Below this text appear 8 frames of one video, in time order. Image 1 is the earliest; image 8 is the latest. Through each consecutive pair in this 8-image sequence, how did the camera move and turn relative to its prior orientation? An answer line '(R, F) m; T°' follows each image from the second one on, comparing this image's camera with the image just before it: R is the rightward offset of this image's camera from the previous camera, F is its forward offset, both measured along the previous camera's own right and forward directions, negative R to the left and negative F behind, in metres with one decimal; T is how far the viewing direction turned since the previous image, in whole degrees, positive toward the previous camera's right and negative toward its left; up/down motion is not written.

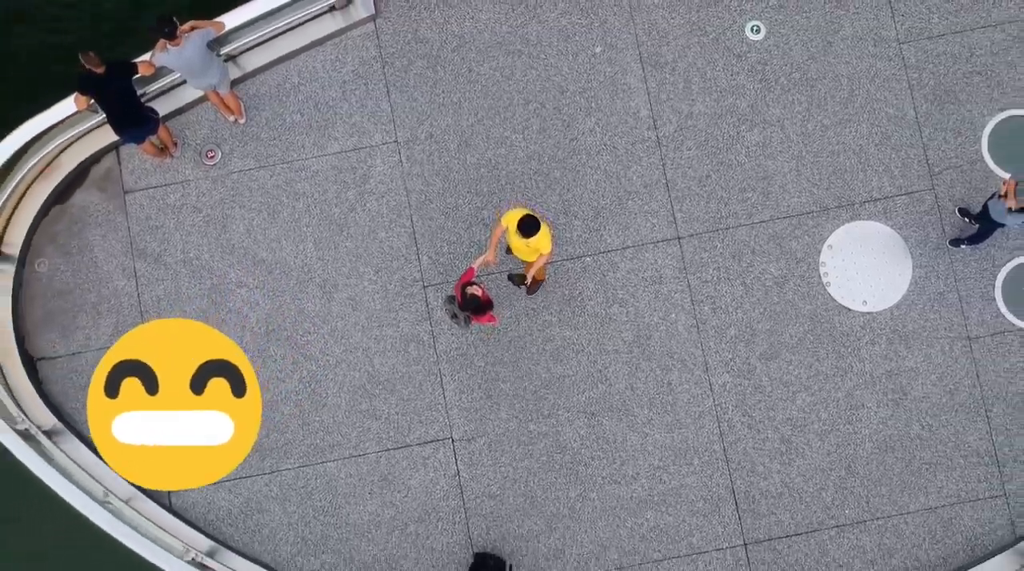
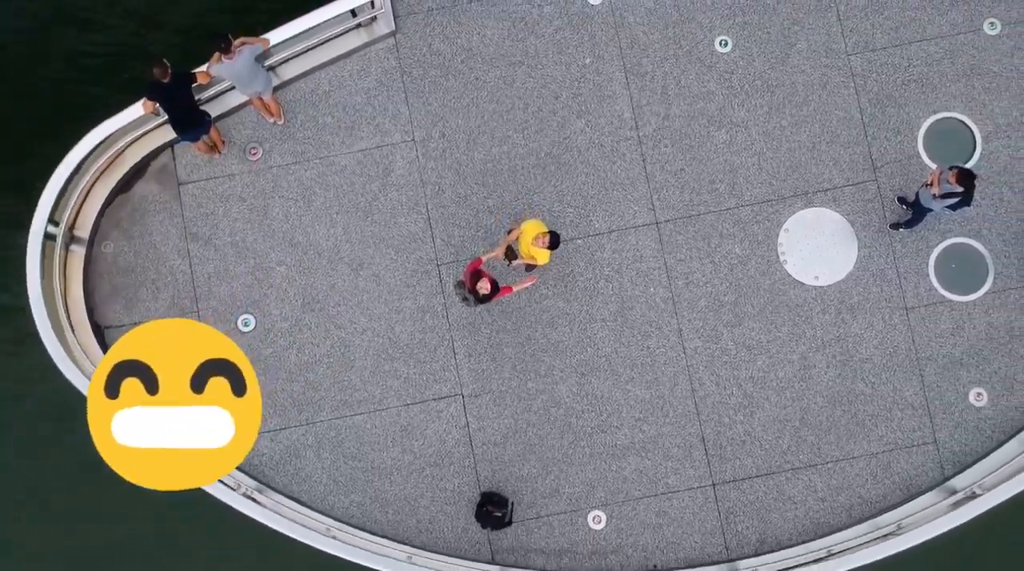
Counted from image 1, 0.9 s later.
(0.0, -1.4) m; 0°
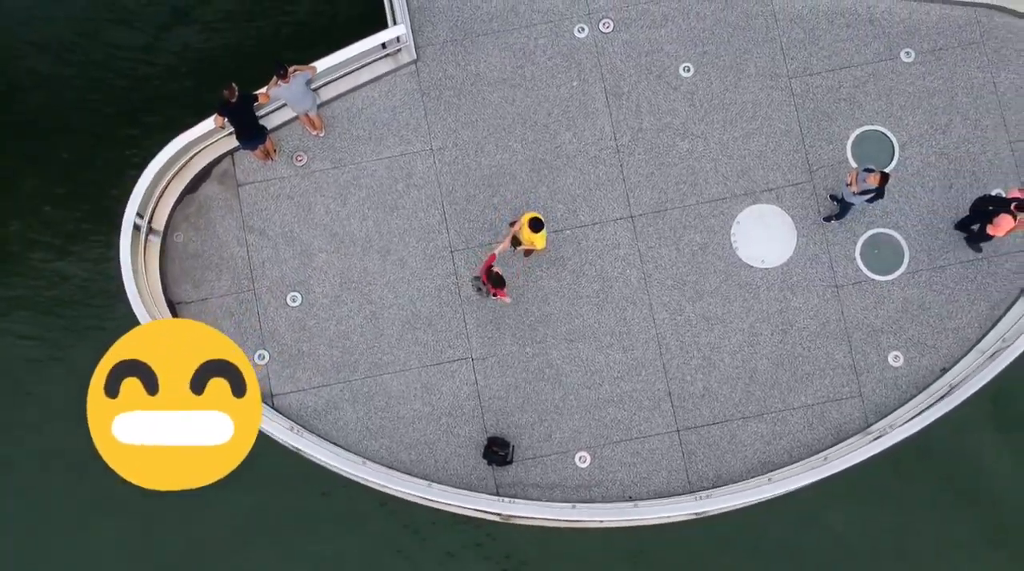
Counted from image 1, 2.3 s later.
(0.0, -2.1) m; 0°
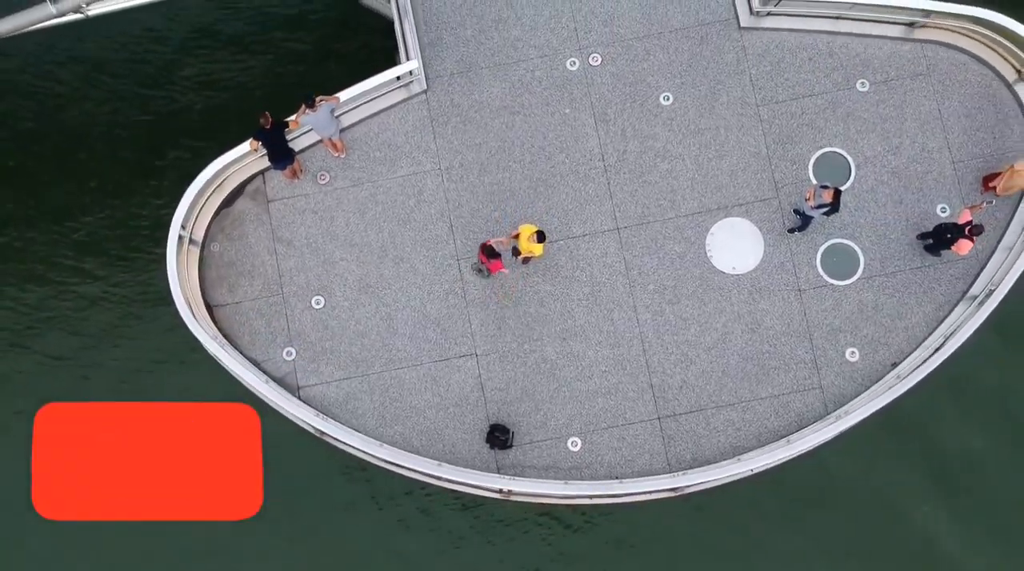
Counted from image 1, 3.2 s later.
(0.0, -1.5) m; 0°
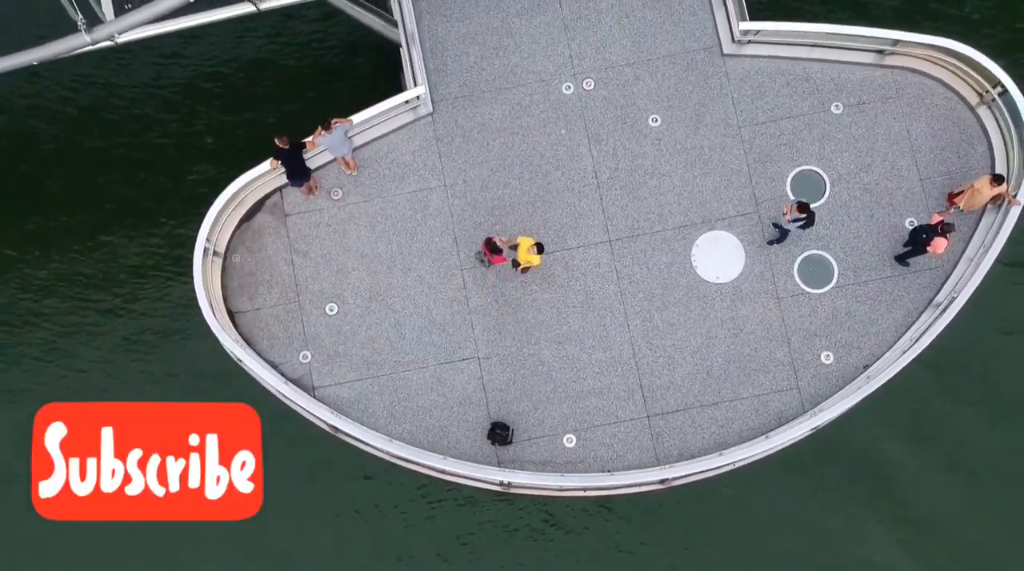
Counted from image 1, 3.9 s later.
(0.0, -1.1) m; 0°
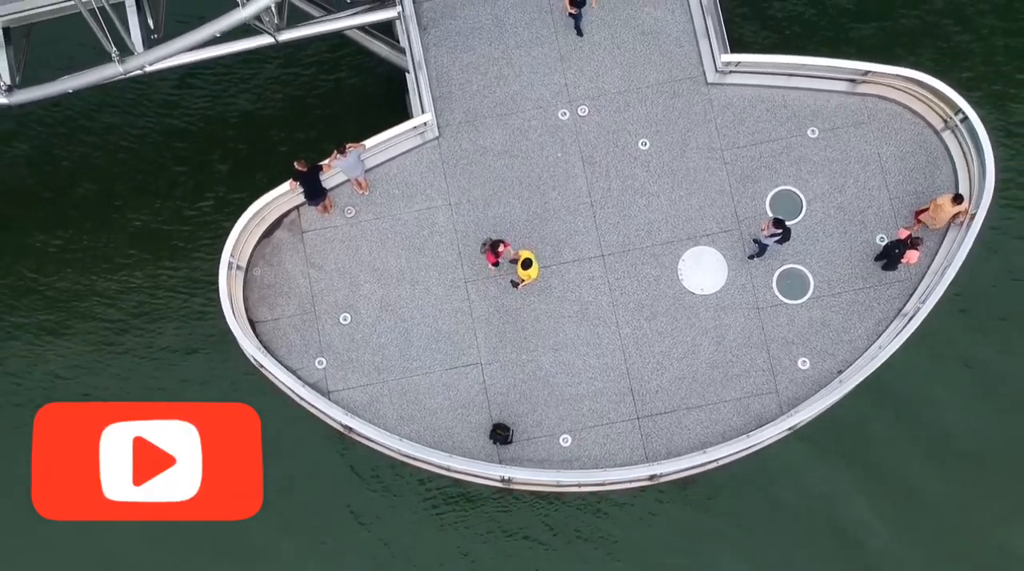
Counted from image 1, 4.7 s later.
(0.0, -1.2) m; 0°
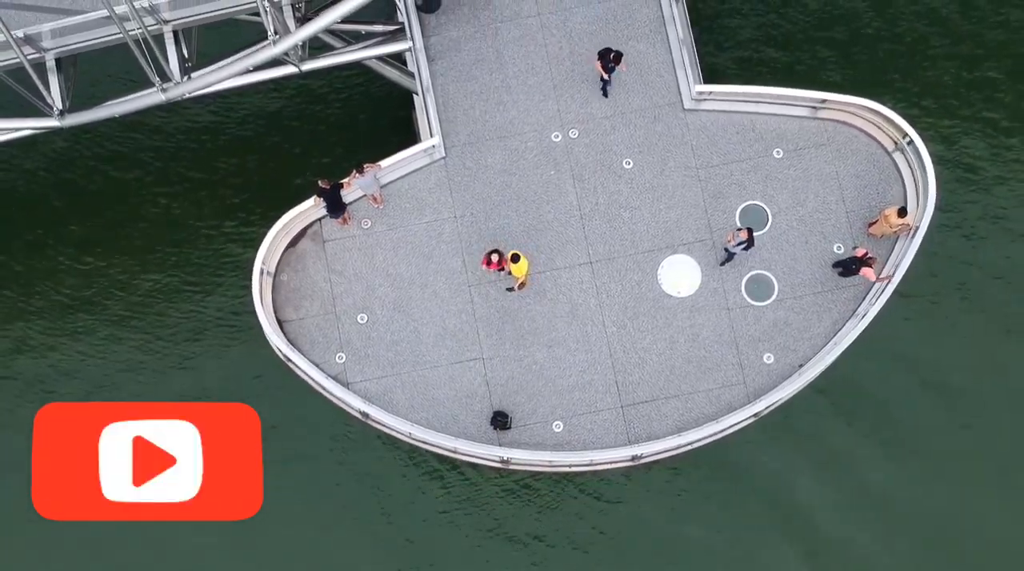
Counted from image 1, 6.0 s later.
(0.0, -2.0) m; 0°
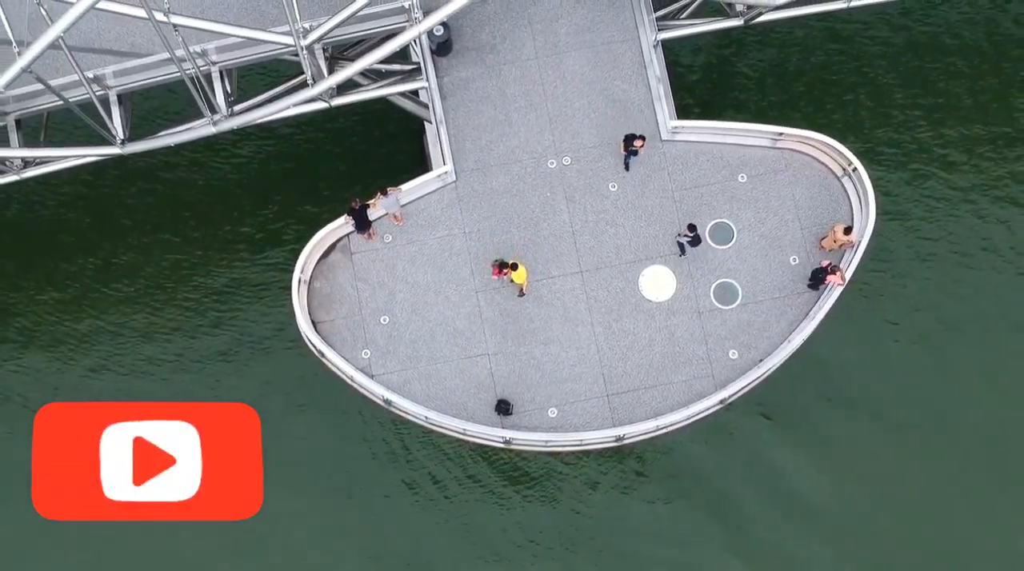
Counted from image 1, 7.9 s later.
(-0.2, -2.9) m; 0°
